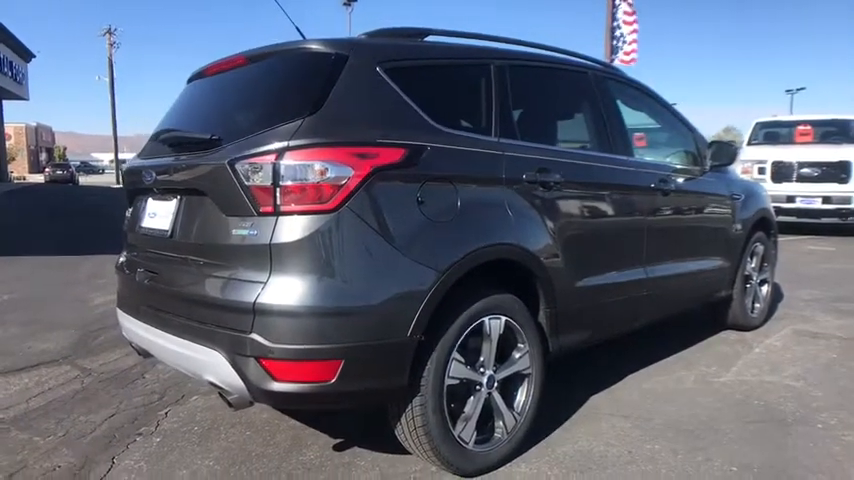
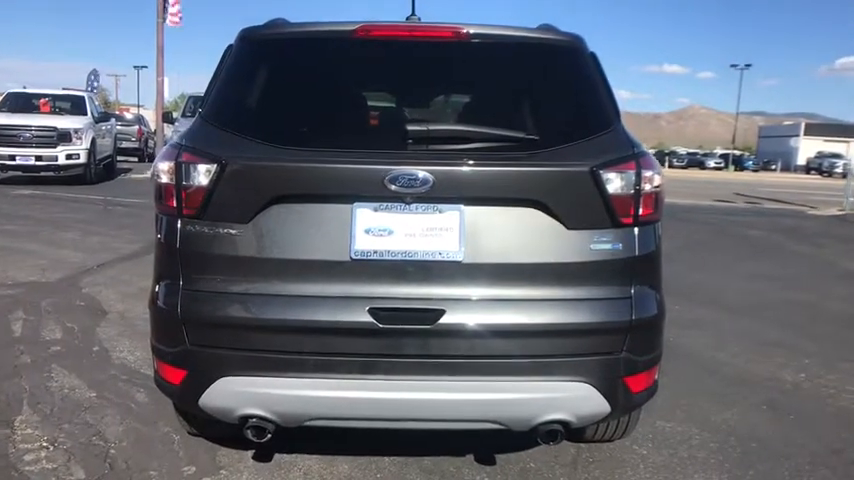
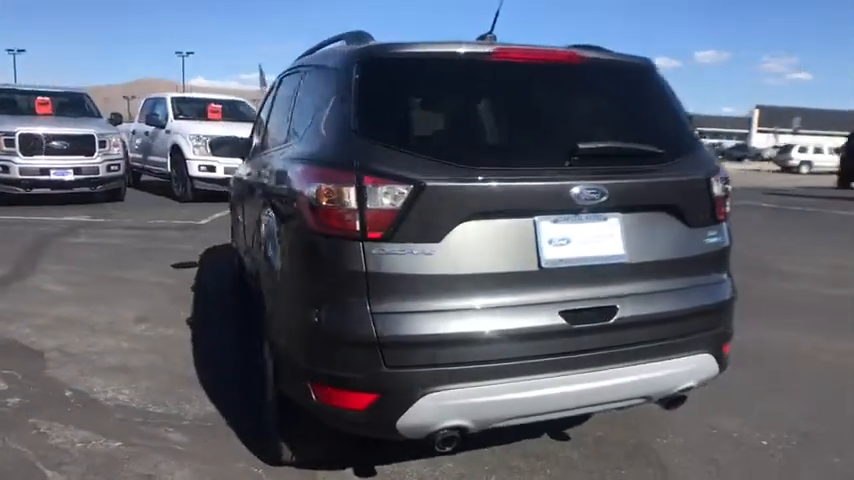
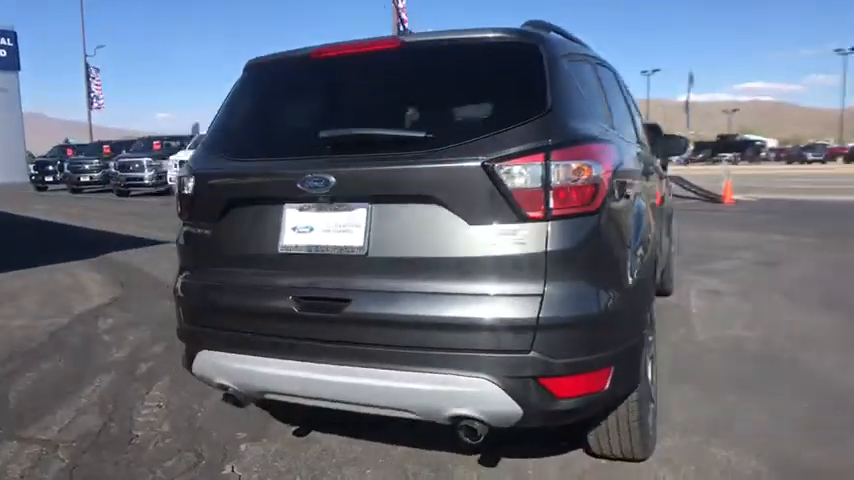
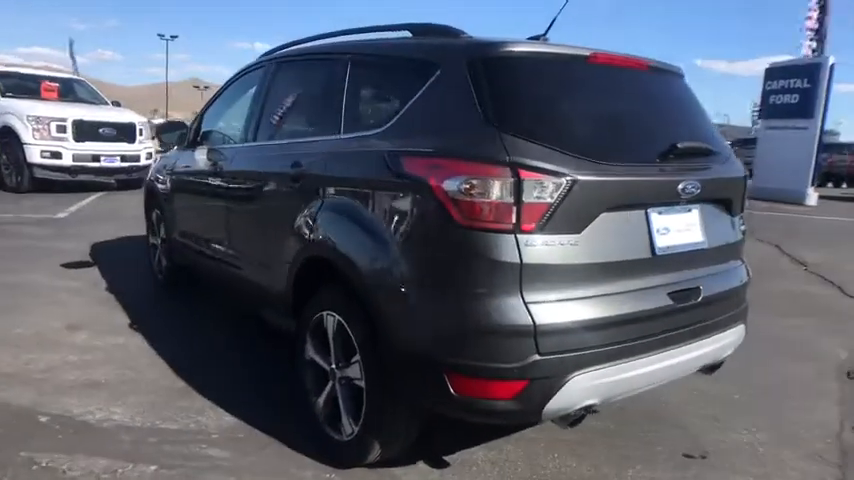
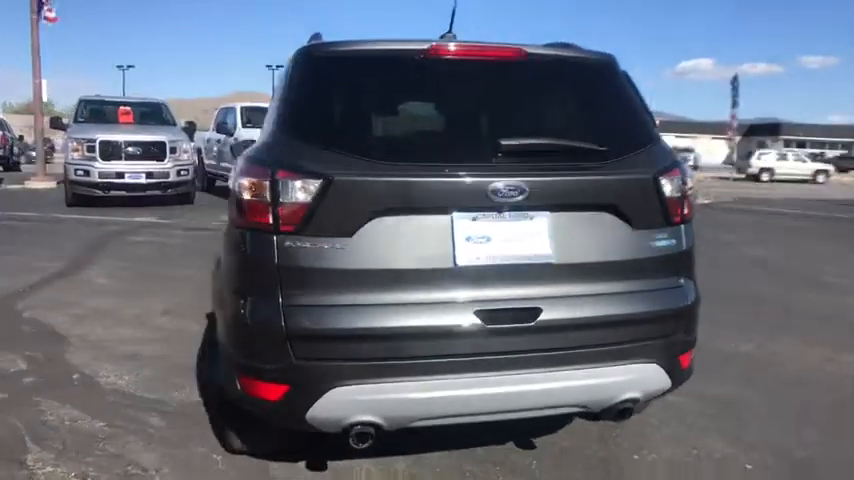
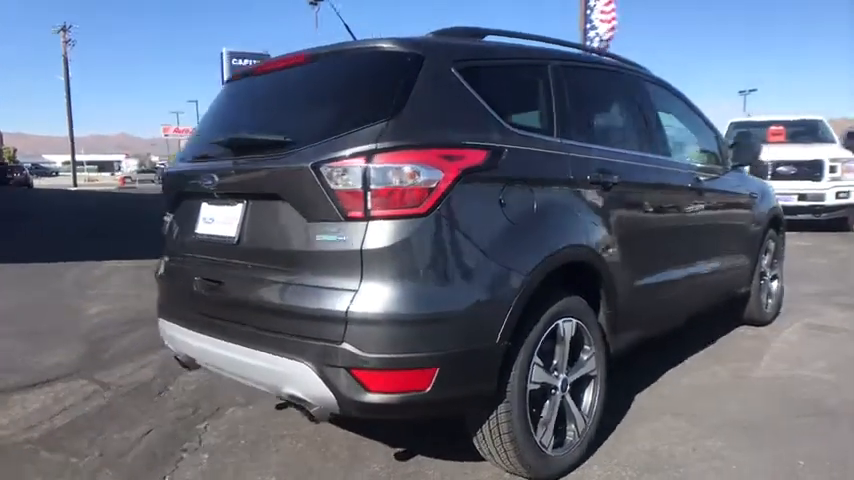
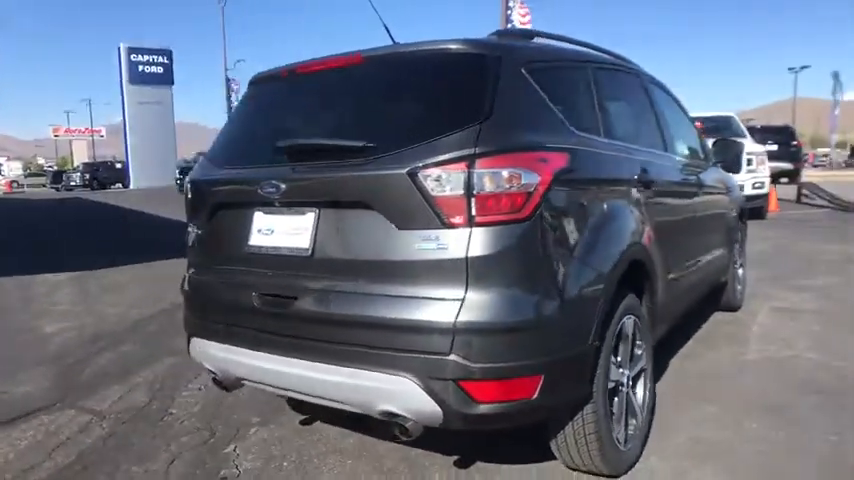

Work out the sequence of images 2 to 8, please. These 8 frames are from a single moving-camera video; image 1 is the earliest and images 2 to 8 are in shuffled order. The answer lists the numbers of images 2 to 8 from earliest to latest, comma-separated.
7, 8, 4, 2, 6, 3, 5
